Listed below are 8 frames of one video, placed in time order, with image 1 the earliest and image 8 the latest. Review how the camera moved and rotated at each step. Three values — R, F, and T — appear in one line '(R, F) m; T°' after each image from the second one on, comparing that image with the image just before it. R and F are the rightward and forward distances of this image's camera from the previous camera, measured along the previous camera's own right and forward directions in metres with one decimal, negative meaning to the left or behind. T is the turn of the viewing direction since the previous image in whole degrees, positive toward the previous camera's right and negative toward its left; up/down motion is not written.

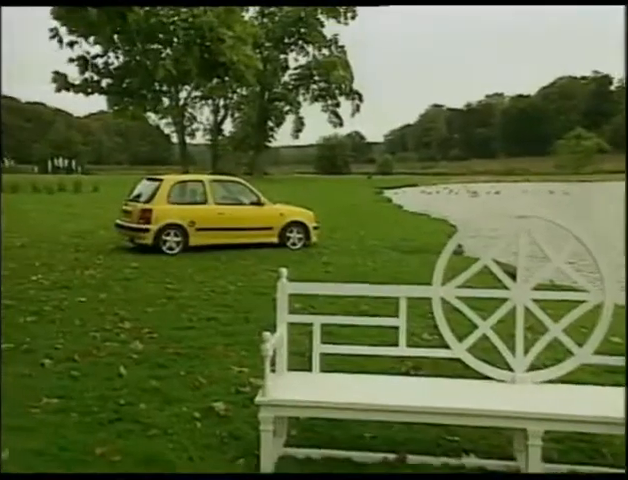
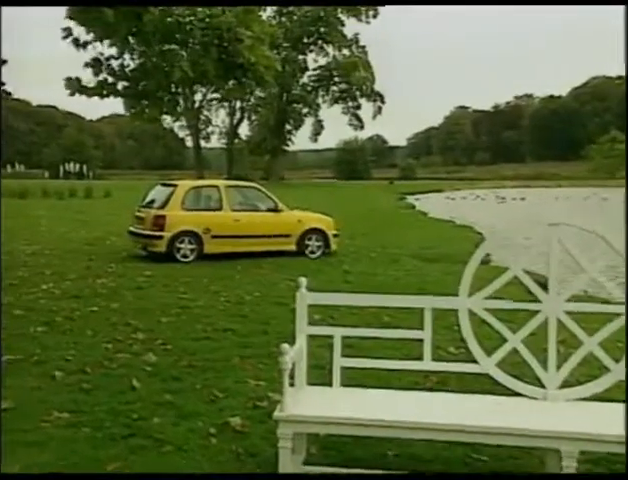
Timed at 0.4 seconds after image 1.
(-0.1, +0.3) m; -1°
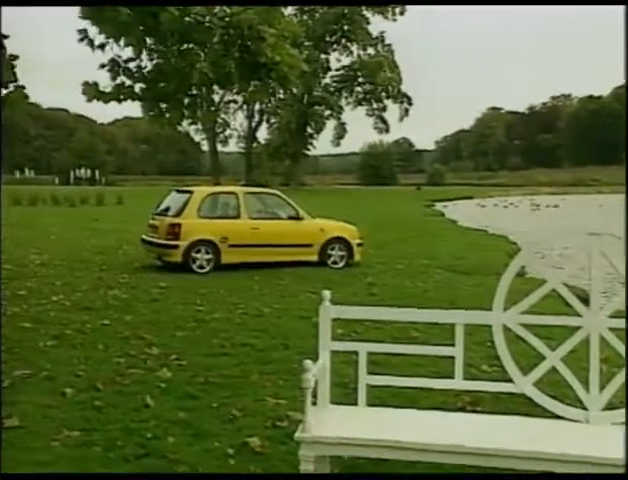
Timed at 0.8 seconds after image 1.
(-0.1, +0.3) m; -1°
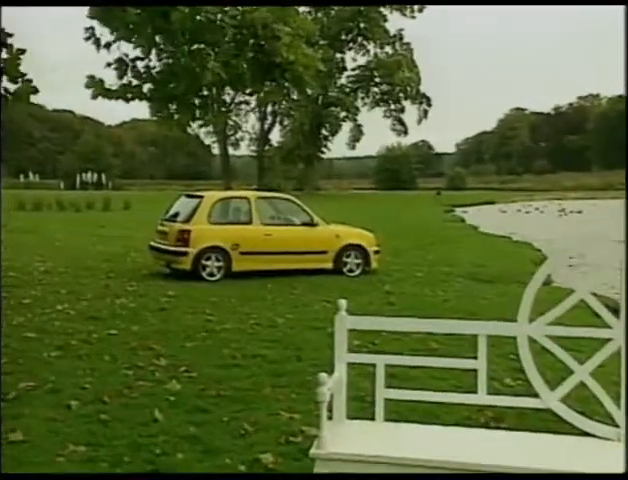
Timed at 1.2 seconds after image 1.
(-0.1, +0.2) m; -1°
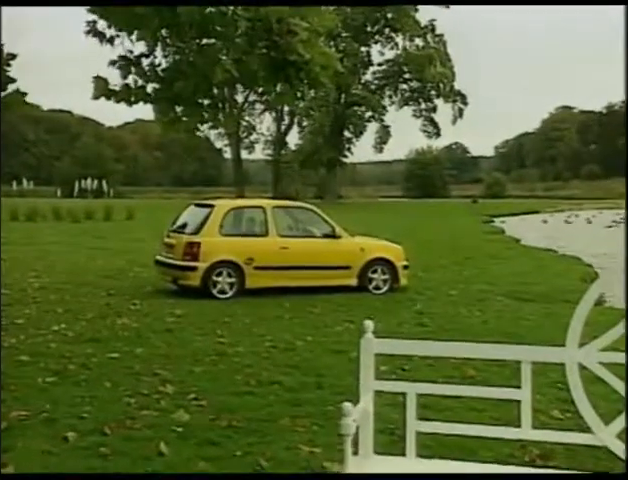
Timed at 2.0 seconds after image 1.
(-0.1, +0.6) m; -1°
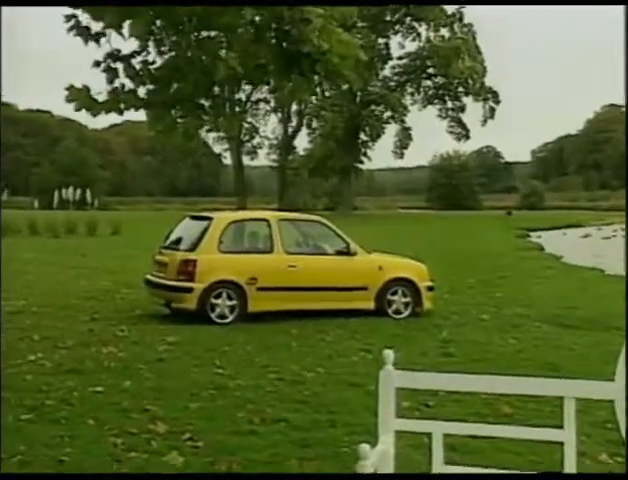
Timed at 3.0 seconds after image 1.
(-0.1, +0.6) m; 0°
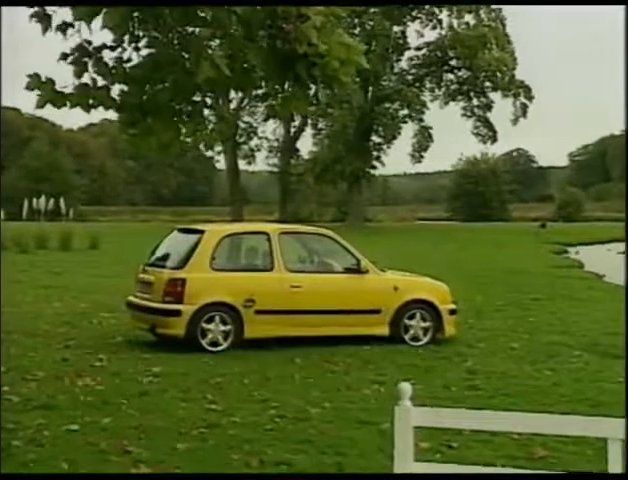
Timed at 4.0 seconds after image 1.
(0.0, +0.6) m; 0°
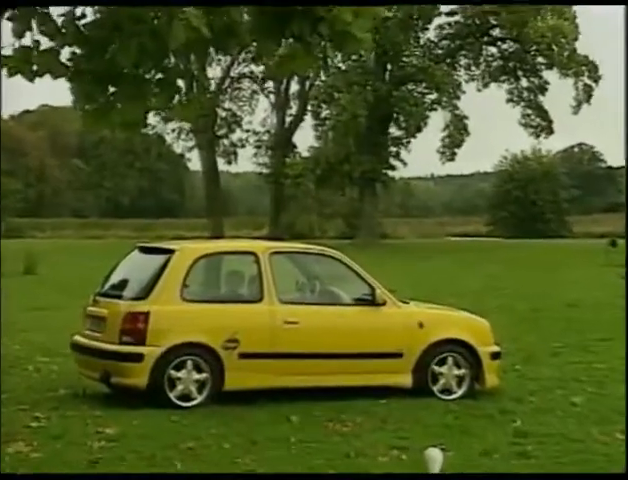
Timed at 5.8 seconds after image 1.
(0.0, +0.9) m; 0°
